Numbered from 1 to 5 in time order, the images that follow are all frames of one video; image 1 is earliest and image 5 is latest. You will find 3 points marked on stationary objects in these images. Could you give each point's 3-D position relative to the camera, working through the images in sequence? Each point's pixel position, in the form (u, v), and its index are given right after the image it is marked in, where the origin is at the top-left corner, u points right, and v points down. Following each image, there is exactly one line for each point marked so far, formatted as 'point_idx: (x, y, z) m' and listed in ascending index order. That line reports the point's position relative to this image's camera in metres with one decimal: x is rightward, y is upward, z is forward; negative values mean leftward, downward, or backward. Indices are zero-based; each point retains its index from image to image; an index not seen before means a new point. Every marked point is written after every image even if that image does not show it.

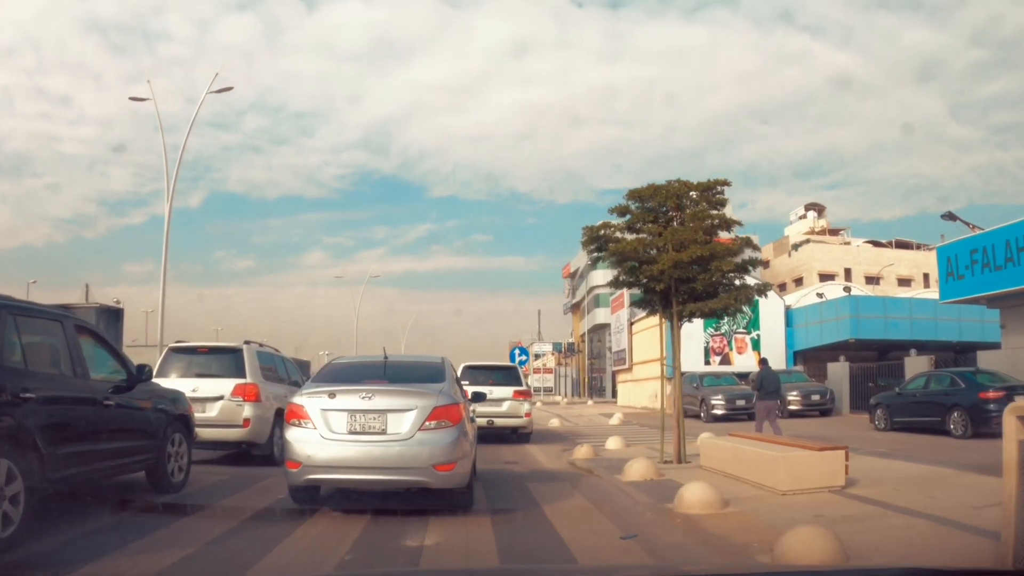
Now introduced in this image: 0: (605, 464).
0: (+1.4, -2.7, +12.5) m
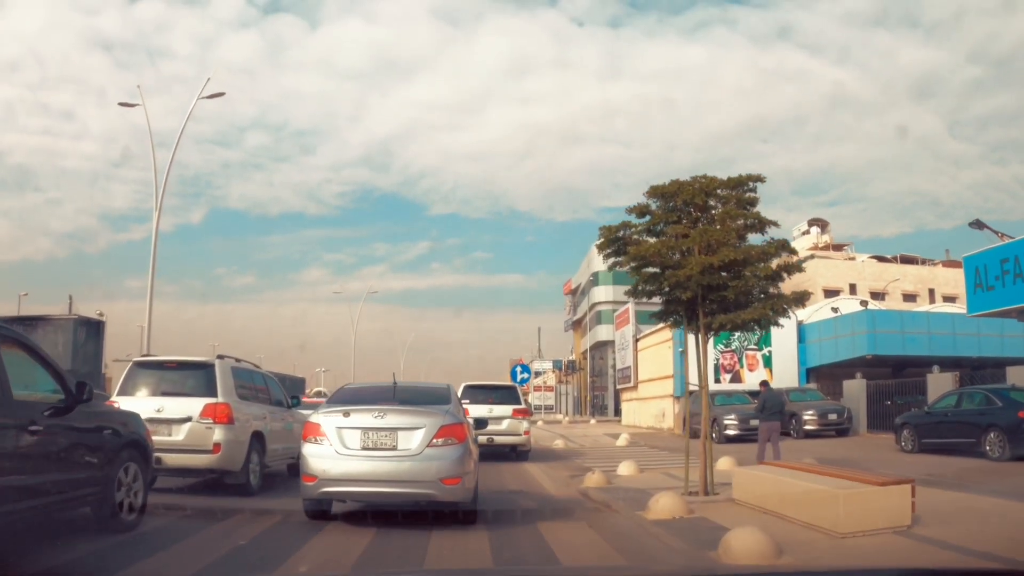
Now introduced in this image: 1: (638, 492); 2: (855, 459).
0: (+1.5, -2.8, +11.1) m
1: (+1.7, -2.8, +11.4) m
2: (+8.1, -4.1, +19.7) m
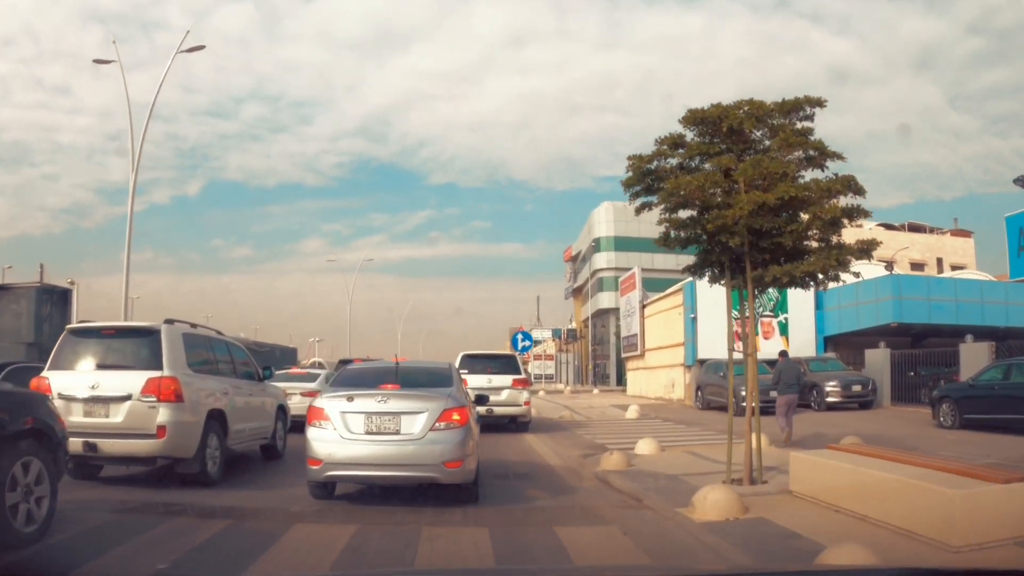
0: (+1.5, -2.2, +9.3) m
1: (+1.8, -2.2, +9.6) m
2: (+8.2, -3.2, +17.9) m
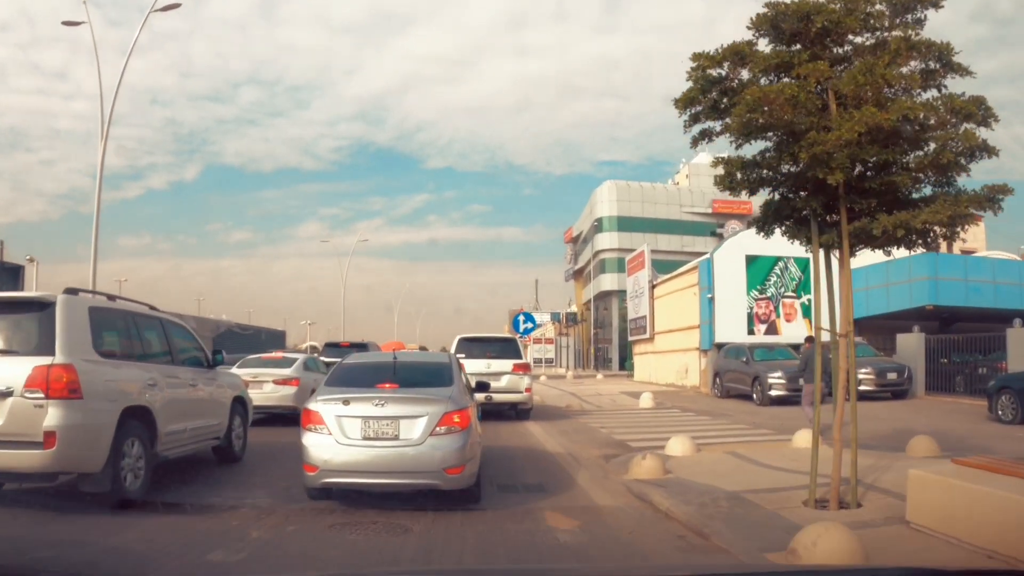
0: (+1.6, -1.9, +7.1) m
1: (+1.9, -1.9, +7.4) m
2: (+8.2, -2.7, +15.7) m
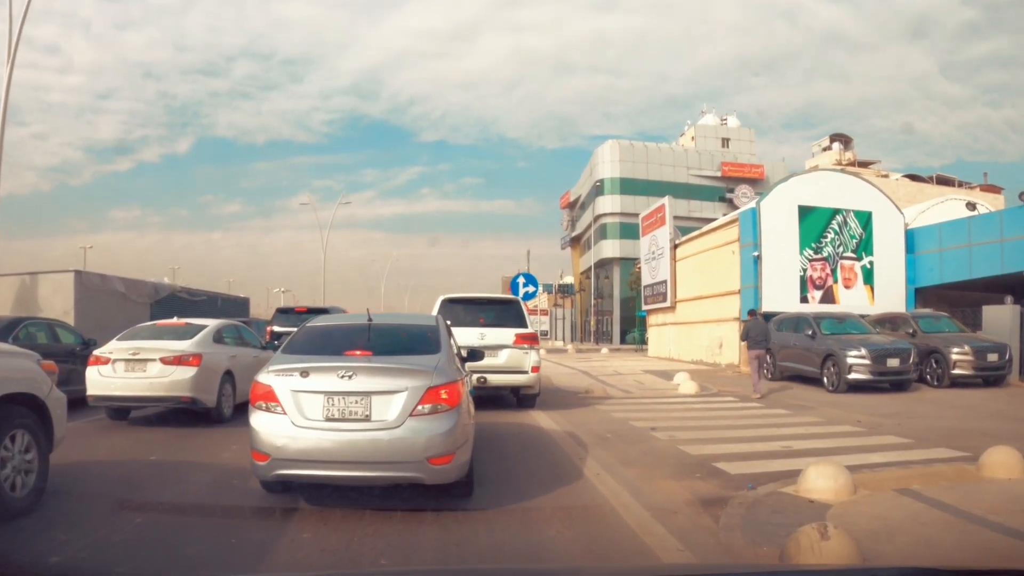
0: (+1.9, -1.4, +2.2) m
1: (+2.1, -1.4, +2.5) m
2: (+8.4, -1.9, +10.9) m
